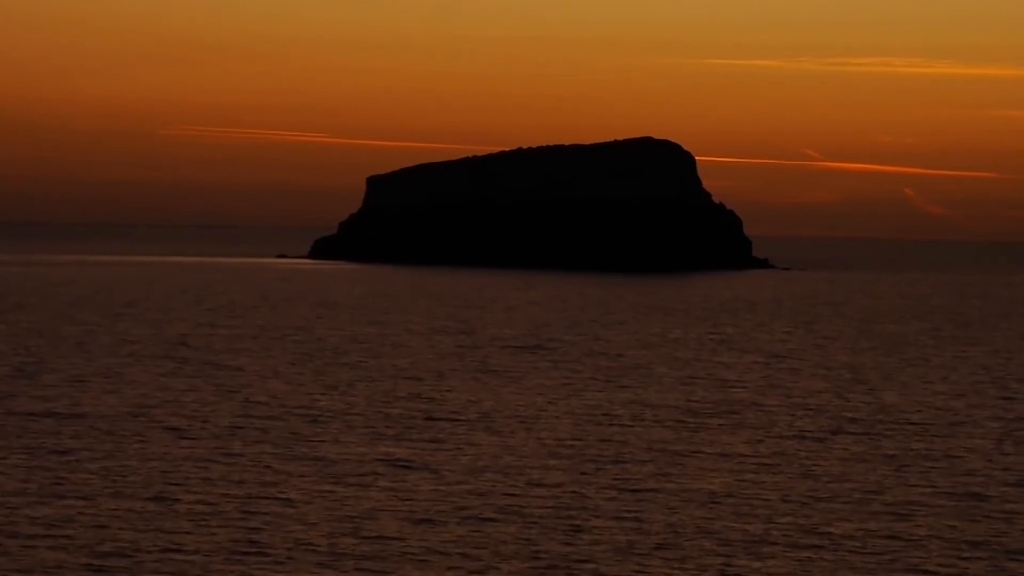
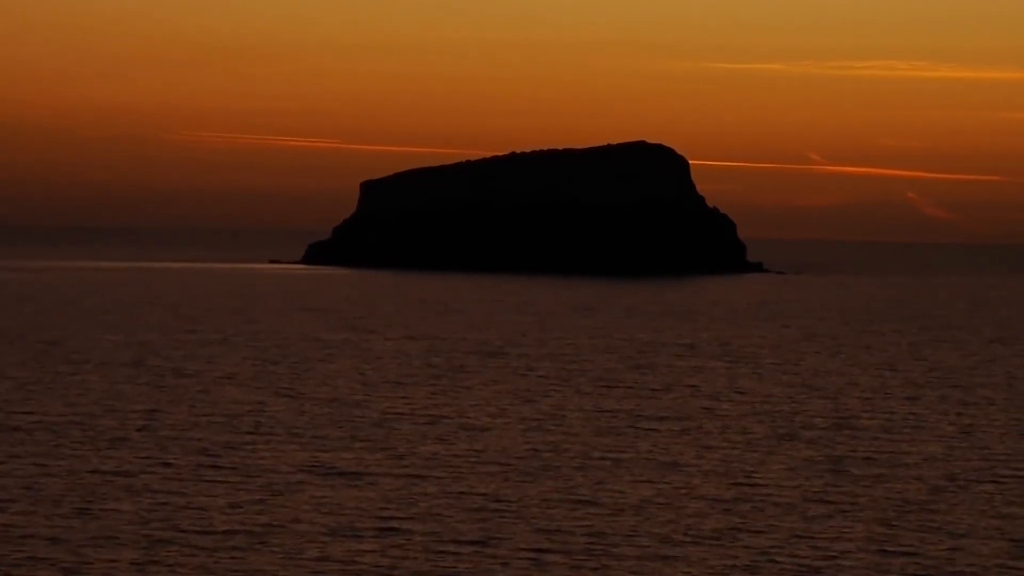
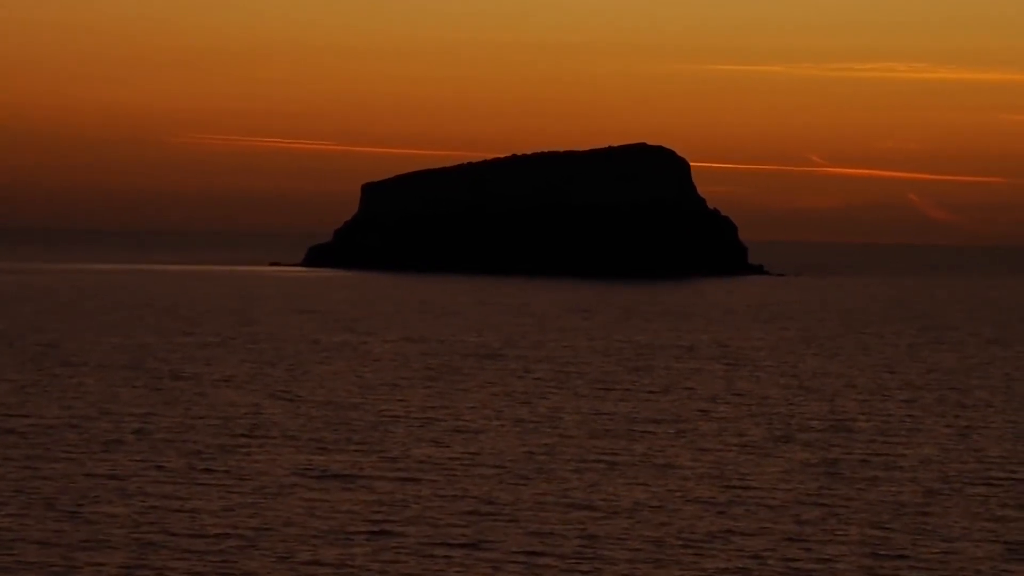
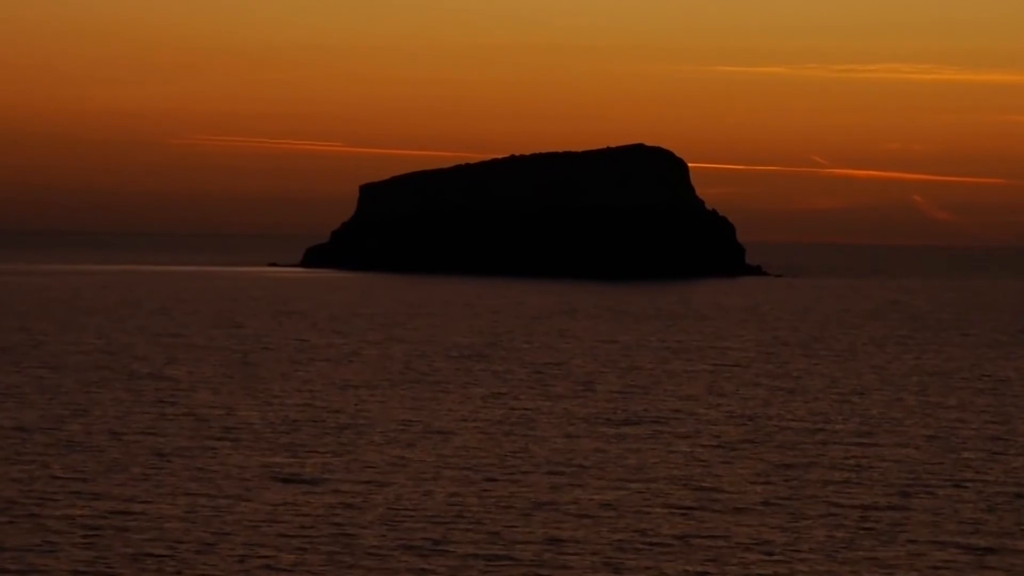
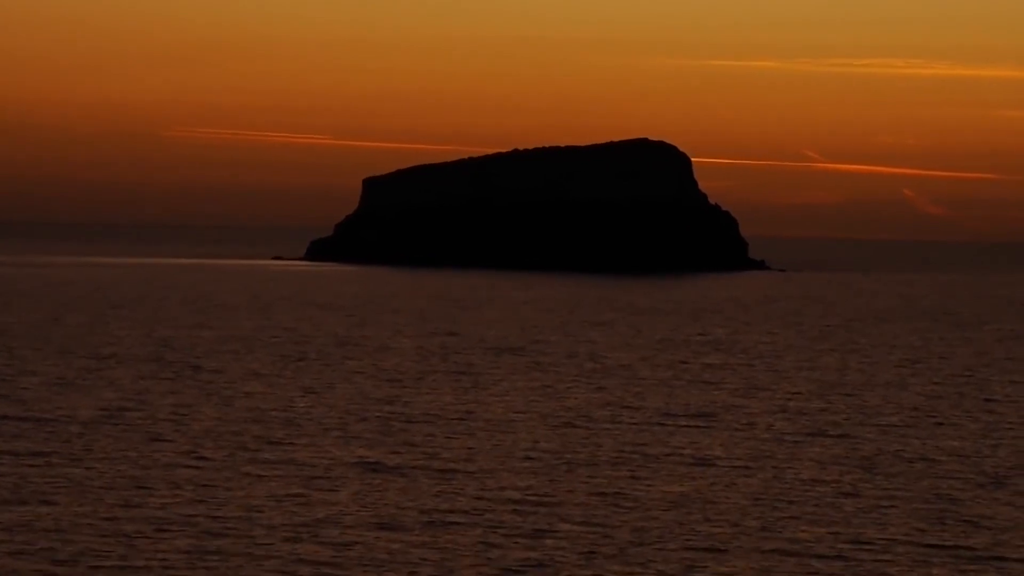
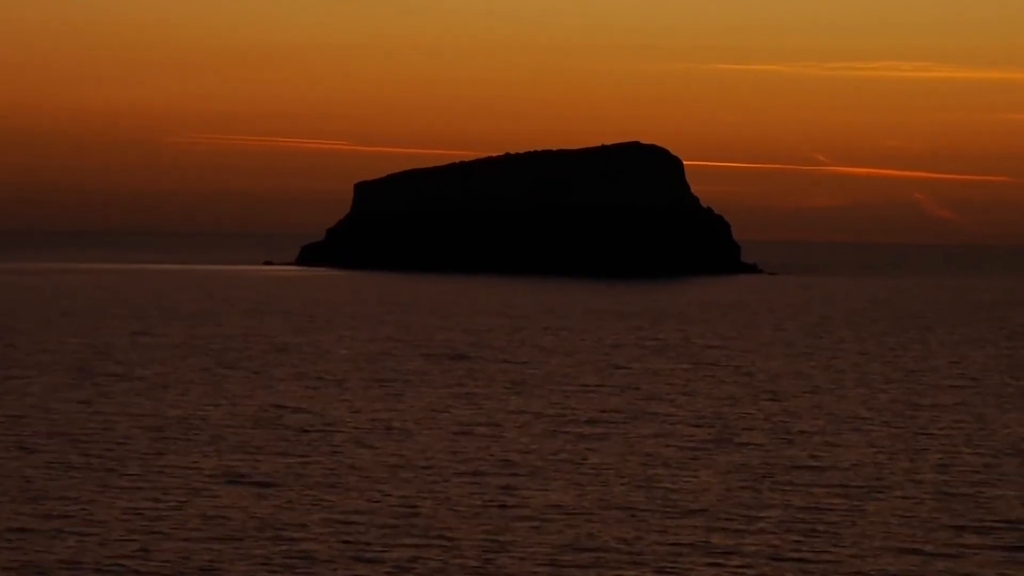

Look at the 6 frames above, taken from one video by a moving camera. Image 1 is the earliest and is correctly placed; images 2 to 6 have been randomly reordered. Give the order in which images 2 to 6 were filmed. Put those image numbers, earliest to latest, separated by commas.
5, 2, 3, 4, 6
